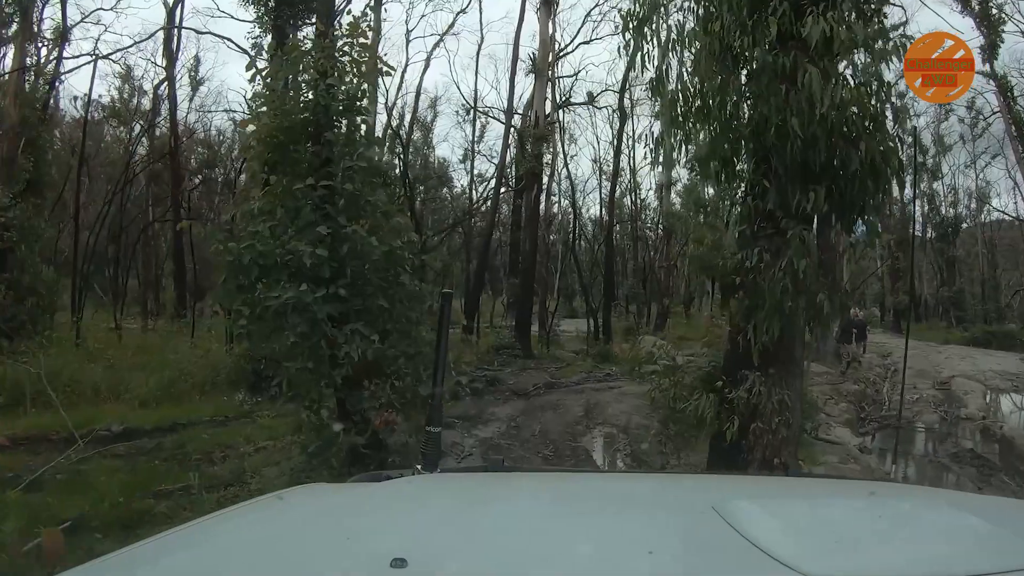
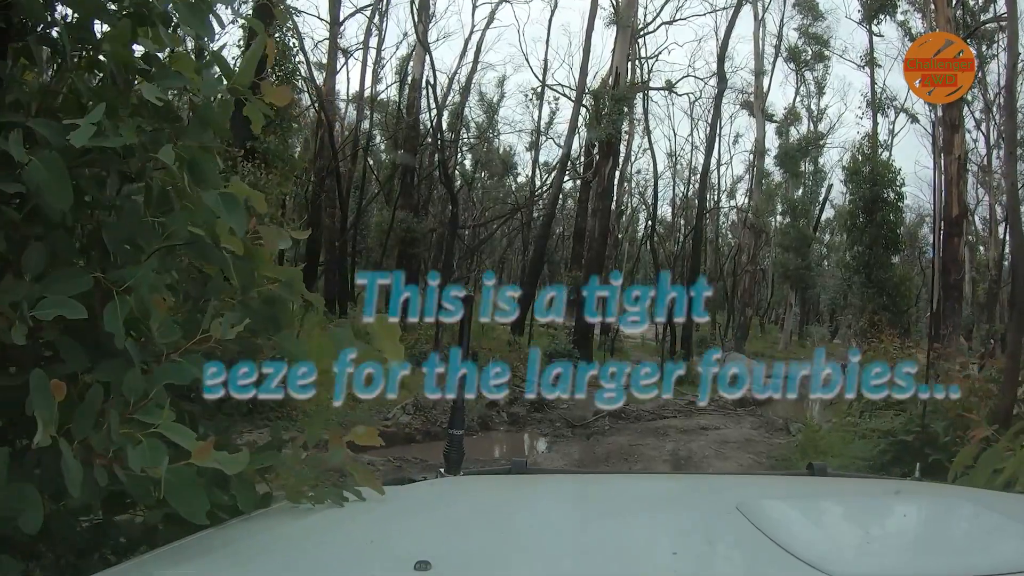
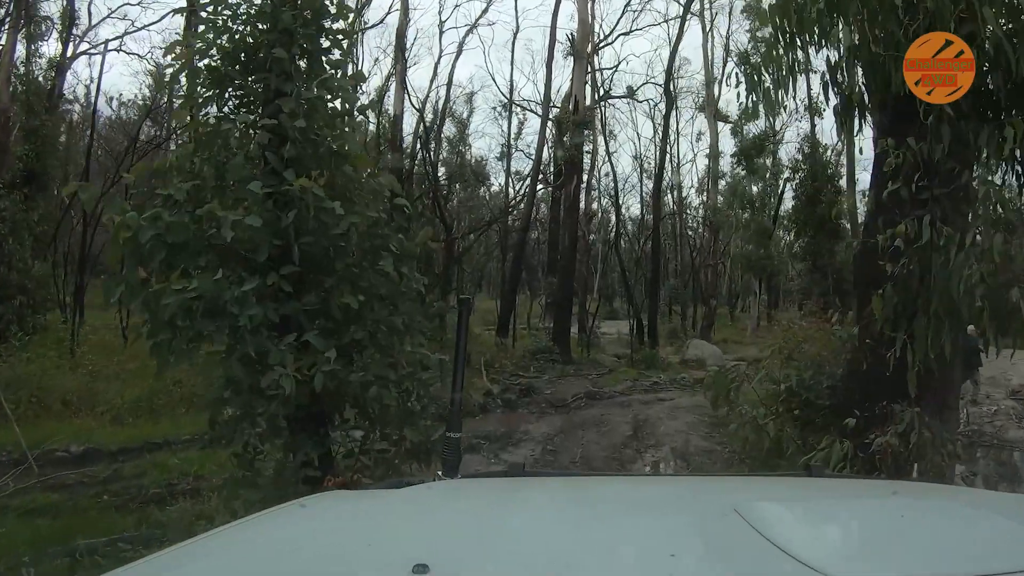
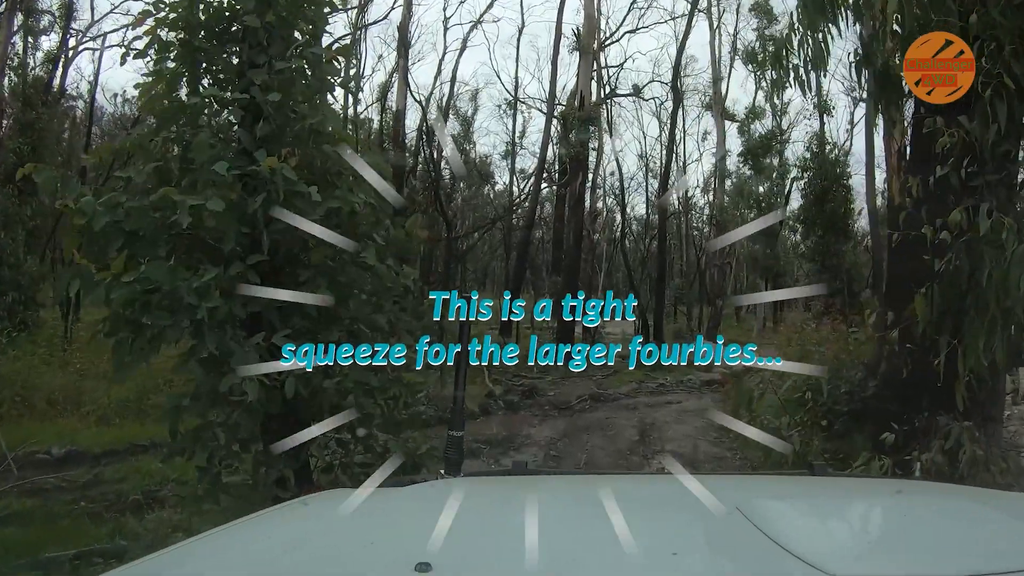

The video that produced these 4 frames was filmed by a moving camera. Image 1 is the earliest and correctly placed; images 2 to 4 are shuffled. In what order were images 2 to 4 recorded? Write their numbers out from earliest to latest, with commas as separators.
3, 4, 2
